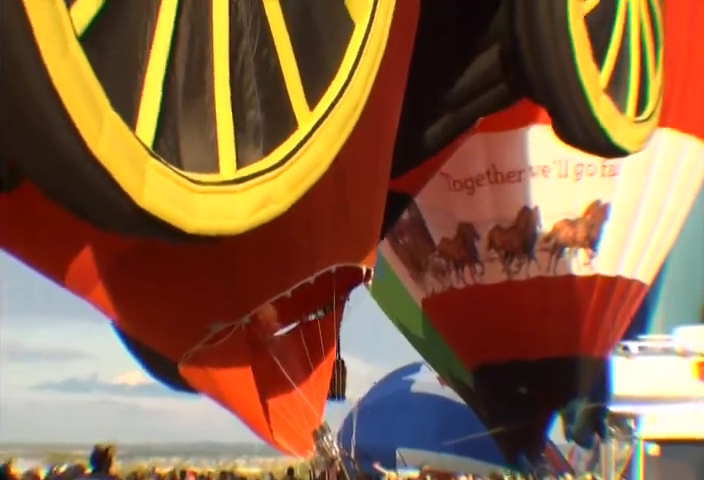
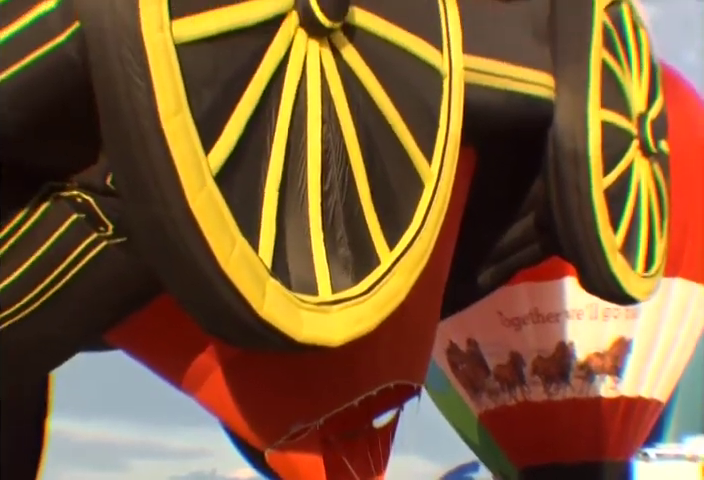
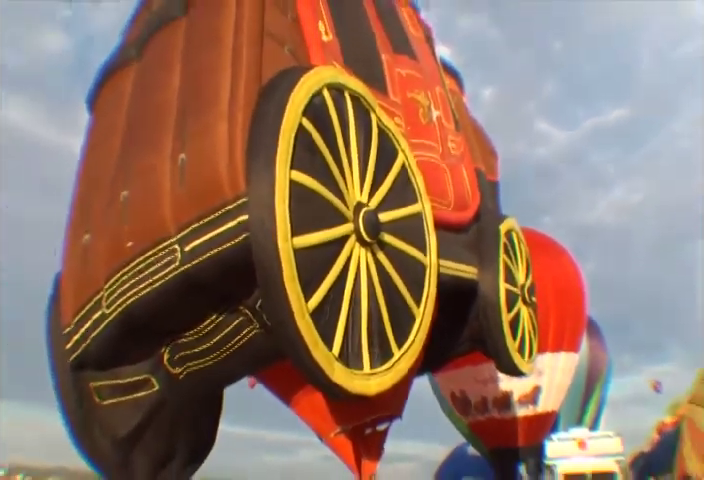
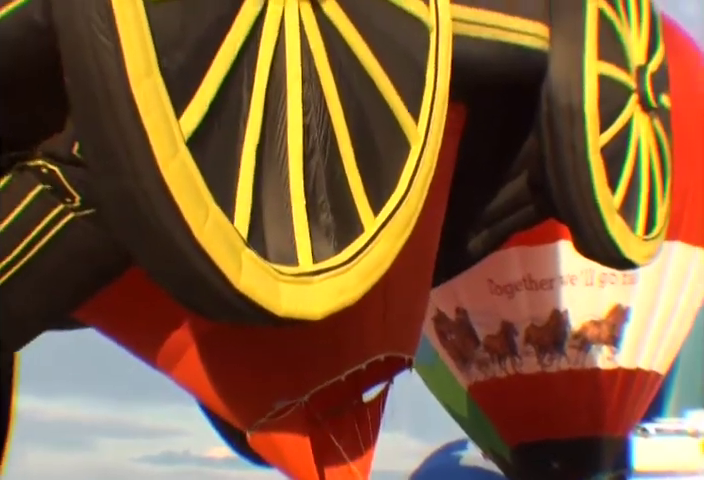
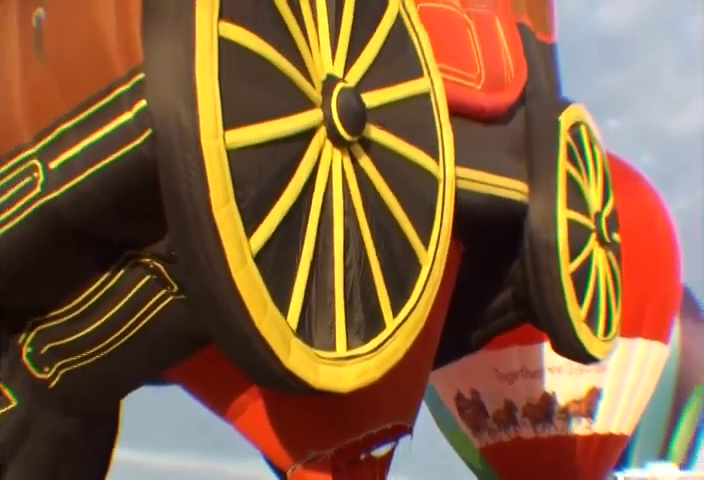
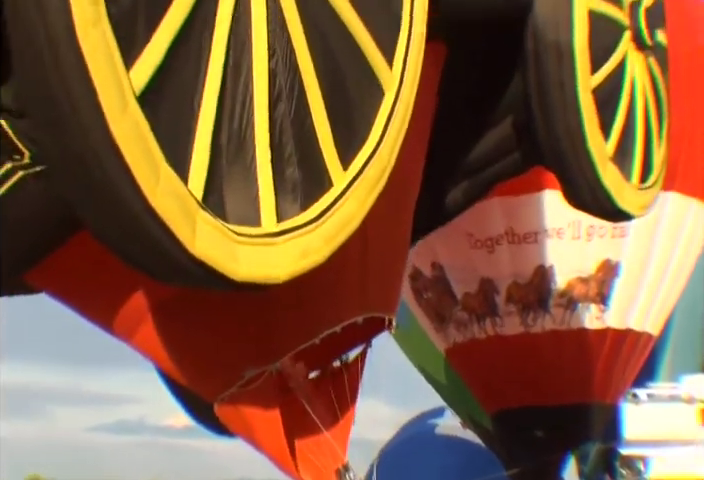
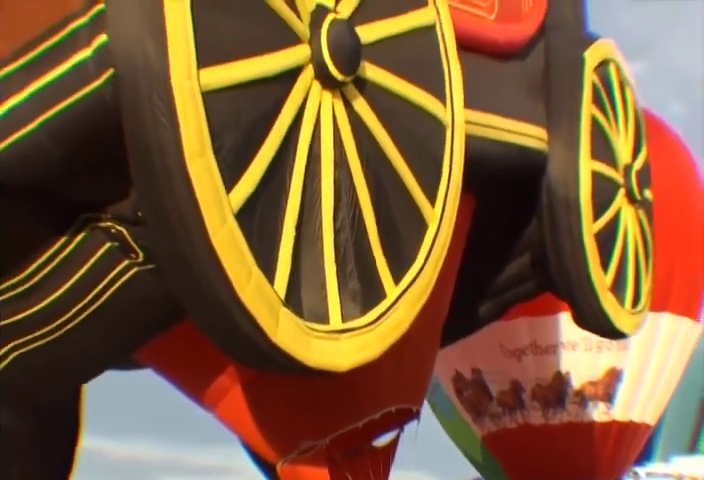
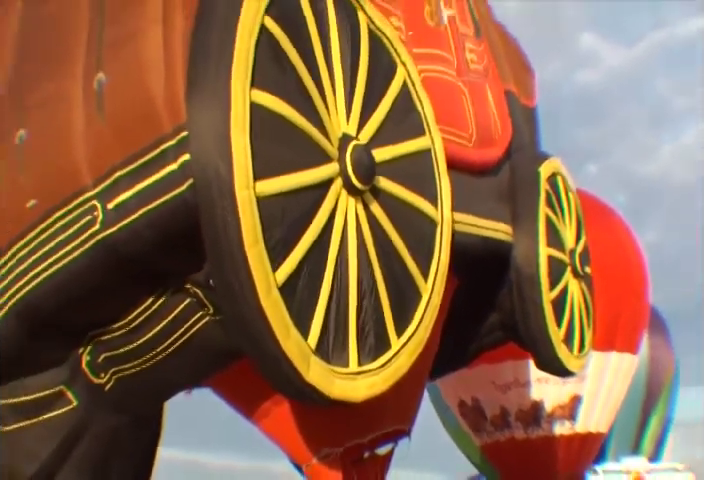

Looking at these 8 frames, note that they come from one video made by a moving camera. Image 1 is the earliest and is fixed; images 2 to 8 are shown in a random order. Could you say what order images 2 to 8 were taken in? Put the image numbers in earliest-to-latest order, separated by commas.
6, 4, 2, 7, 5, 8, 3
